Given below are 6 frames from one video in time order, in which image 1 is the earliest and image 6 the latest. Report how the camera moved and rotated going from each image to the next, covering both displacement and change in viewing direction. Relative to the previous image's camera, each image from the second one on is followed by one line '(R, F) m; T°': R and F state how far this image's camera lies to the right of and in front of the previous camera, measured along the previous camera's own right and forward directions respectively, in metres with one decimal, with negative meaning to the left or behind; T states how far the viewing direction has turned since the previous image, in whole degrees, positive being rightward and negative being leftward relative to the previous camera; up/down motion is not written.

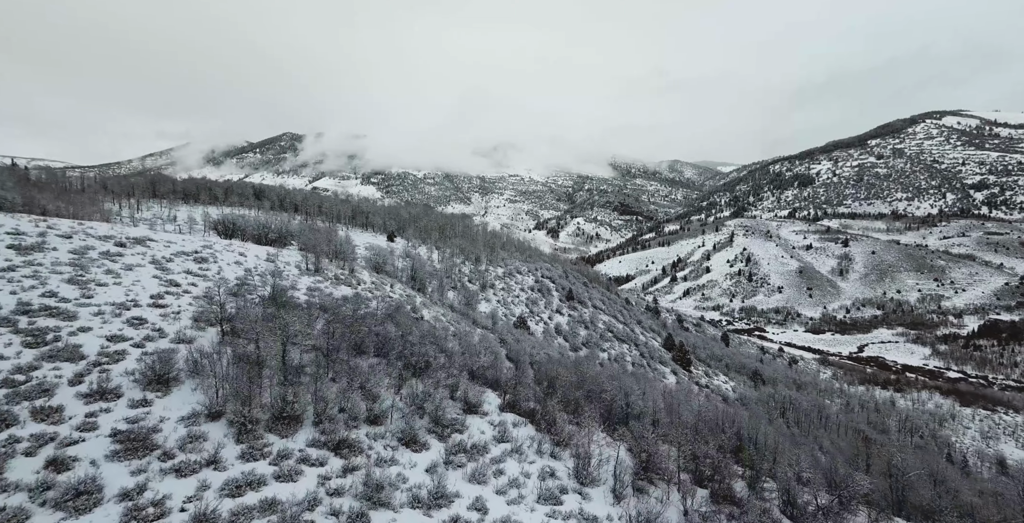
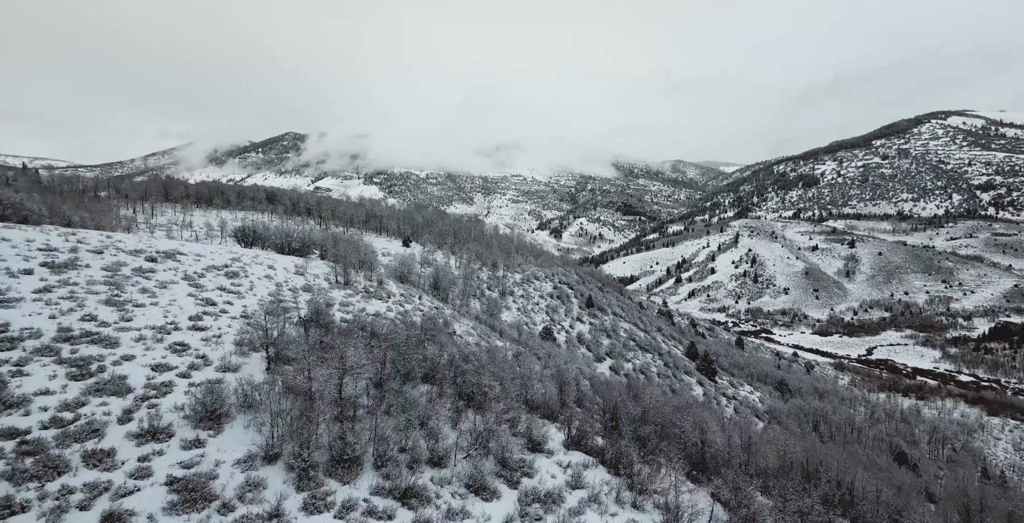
(-2.1, +1.0) m; 0°
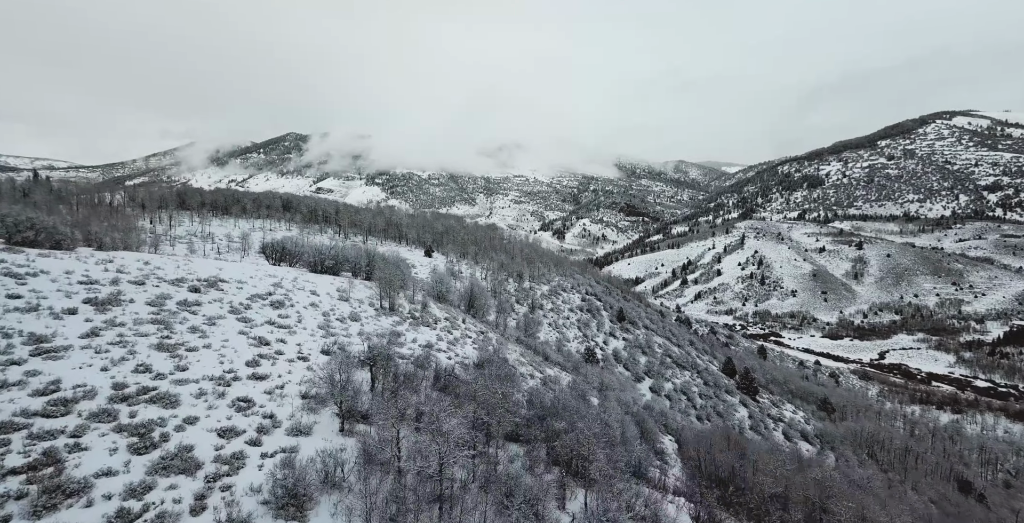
(-3.4, +2.0) m; 0°
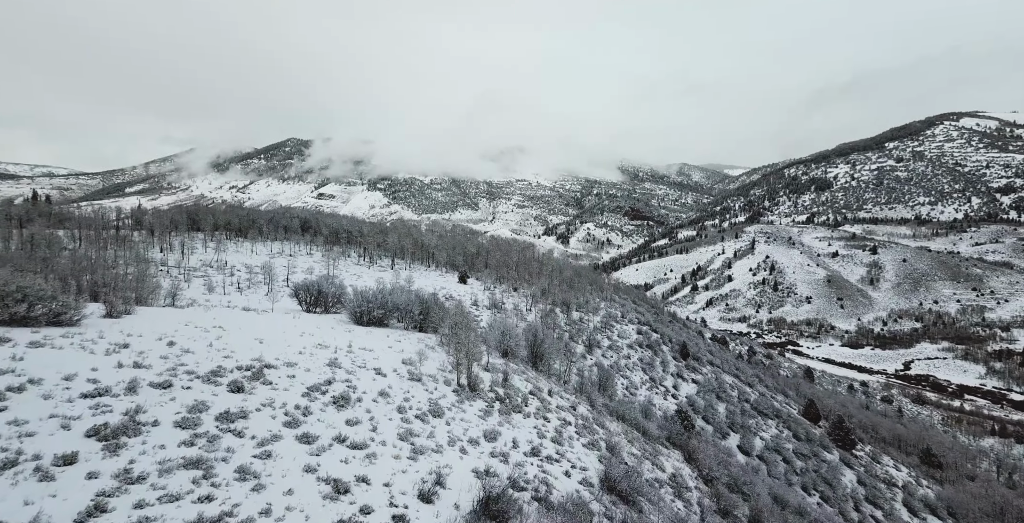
(-5.4, +6.3) m; 0°
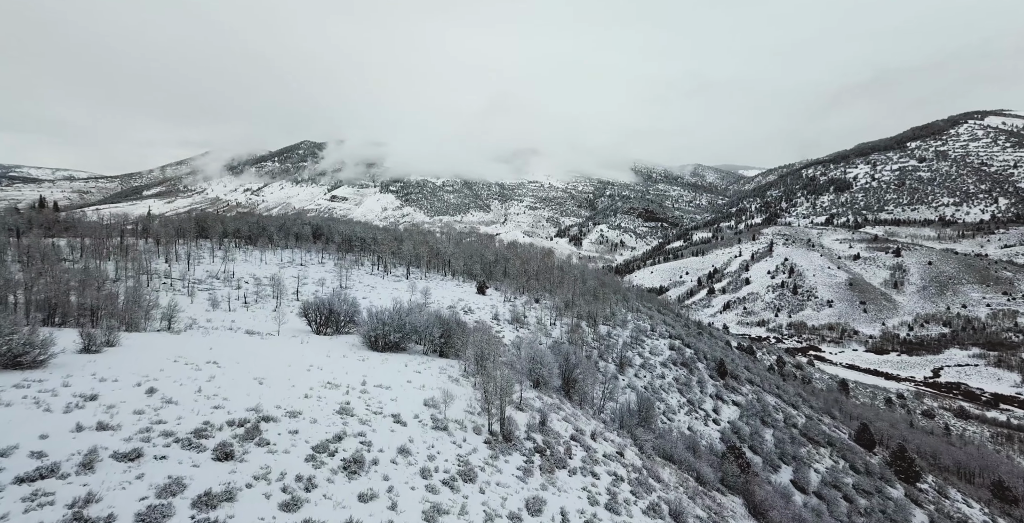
(-1.2, +3.6) m; -1°
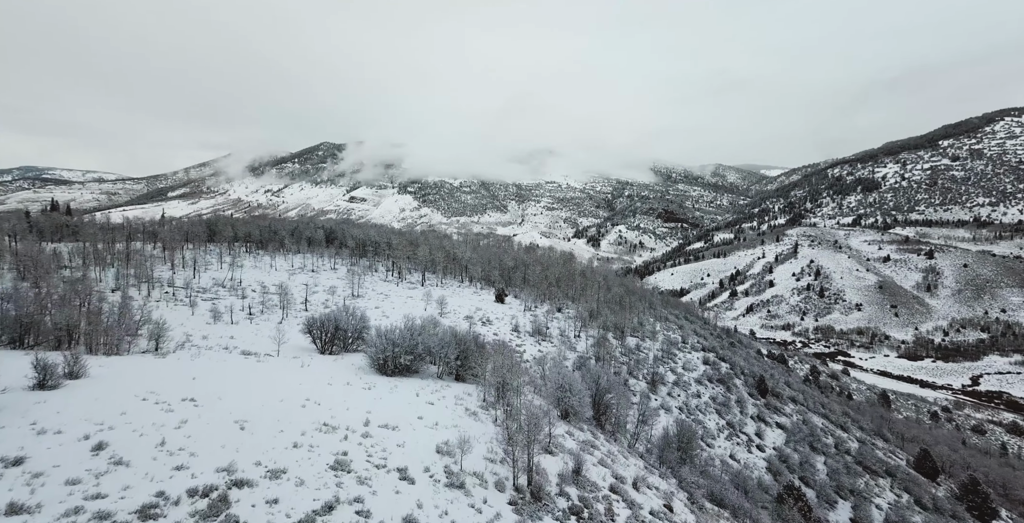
(-0.5, +3.4) m; -2°
